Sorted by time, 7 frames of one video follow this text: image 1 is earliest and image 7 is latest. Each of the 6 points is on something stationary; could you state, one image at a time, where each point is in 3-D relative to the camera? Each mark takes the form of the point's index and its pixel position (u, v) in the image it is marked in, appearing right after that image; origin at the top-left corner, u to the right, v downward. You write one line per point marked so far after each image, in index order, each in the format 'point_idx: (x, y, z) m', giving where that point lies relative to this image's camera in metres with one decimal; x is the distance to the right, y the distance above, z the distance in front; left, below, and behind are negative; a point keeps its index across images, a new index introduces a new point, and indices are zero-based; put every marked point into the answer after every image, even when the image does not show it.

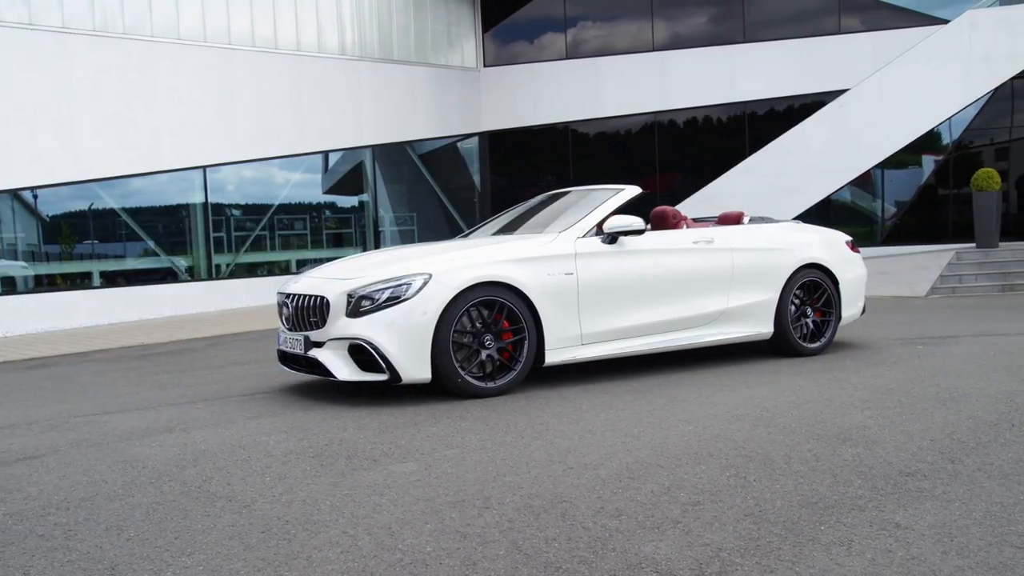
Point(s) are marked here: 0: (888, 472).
0: (+1.6, -0.8, +3.7) m
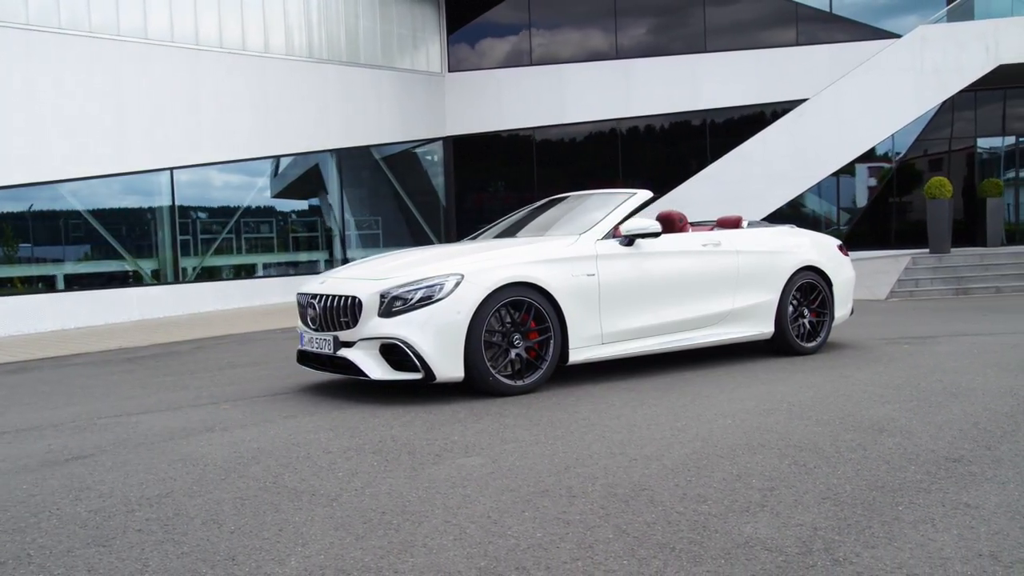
0: (+1.9, -0.7, +4.0) m
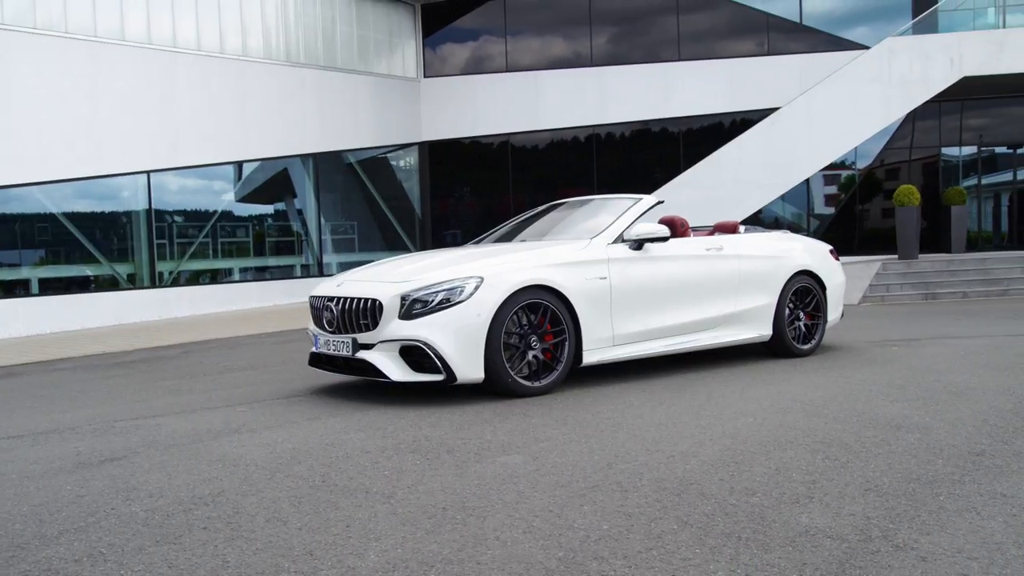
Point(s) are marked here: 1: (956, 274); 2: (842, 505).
0: (+2.1, -0.8, +4.2) m
1: (+7.6, +0.2, +15.4) m
2: (+1.3, -0.8, +3.4) m
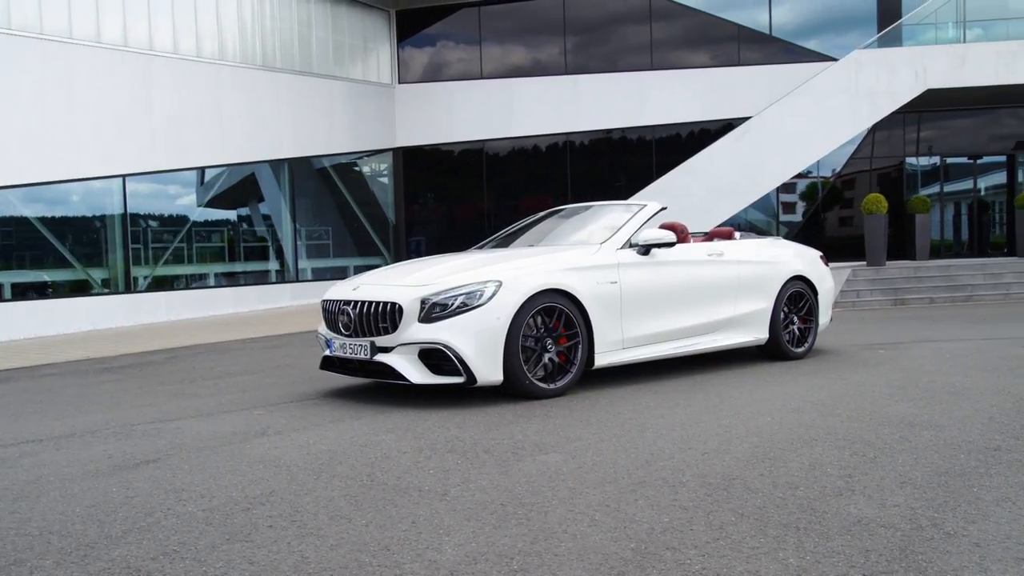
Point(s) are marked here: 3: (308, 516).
0: (+2.3, -0.8, +4.4) m
1: (+7.2, +0.1, +15.9) m
2: (+1.5, -0.8, +3.6) m
3: (-0.8, -0.9, +3.5) m
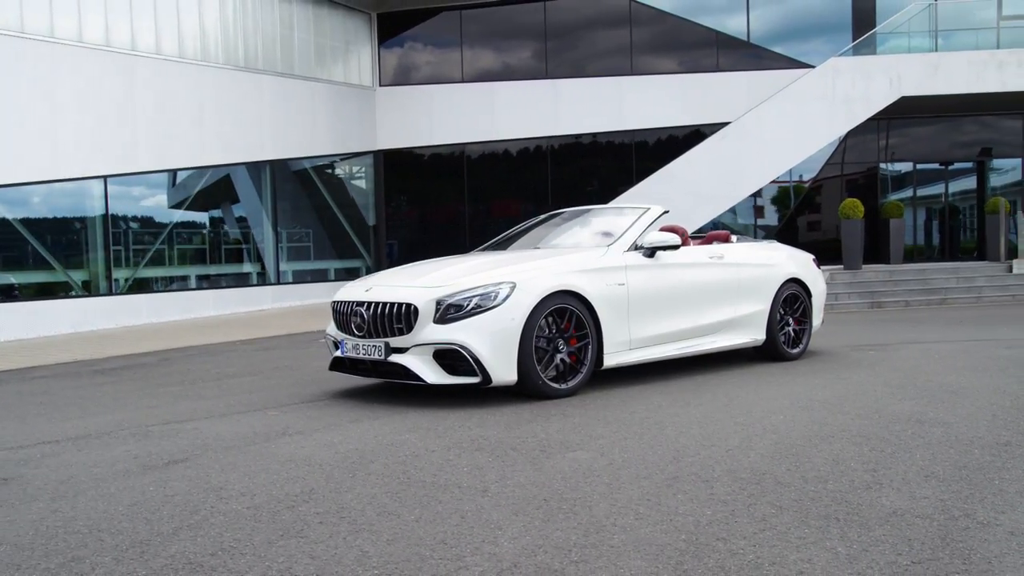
0: (+2.4, -0.8, +4.6) m
1: (+6.9, +0.1, +16.2) m
2: (+1.6, -0.8, +3.7) m
3: (-0.6, -0.9, +3.6) m
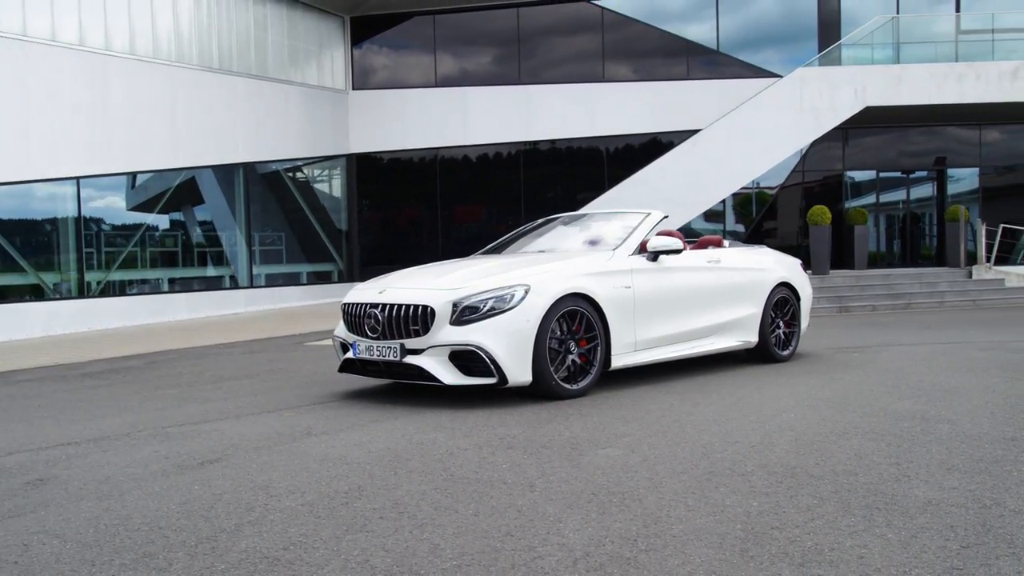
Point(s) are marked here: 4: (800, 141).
0: (+2.6, -0.8, +4.8) m
1: (+6.5, 0.0, +16.7) m
2: (+1.9, -0.8, +3.9) m
3: (-0.4, -0.9, +3.7) m
4: (+5.7, +2.9, +18.0) m
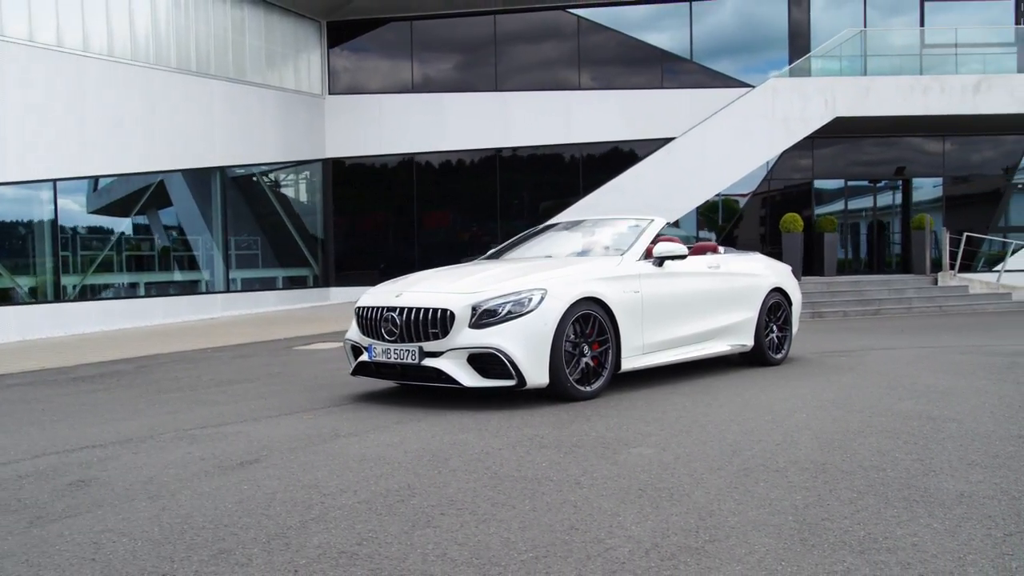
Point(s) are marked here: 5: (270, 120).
0: (+2.7, -0.8, +5.0) m
1: (+6.1, -0.1, +17.1) m
2: (+2.1, -0.9, +4.1) m
3: (-0.2, -0.9, +3.8) m
4: (+5.3, +2.8, +18.4) m
5: (-4.8, +3.3, +18.2) m
